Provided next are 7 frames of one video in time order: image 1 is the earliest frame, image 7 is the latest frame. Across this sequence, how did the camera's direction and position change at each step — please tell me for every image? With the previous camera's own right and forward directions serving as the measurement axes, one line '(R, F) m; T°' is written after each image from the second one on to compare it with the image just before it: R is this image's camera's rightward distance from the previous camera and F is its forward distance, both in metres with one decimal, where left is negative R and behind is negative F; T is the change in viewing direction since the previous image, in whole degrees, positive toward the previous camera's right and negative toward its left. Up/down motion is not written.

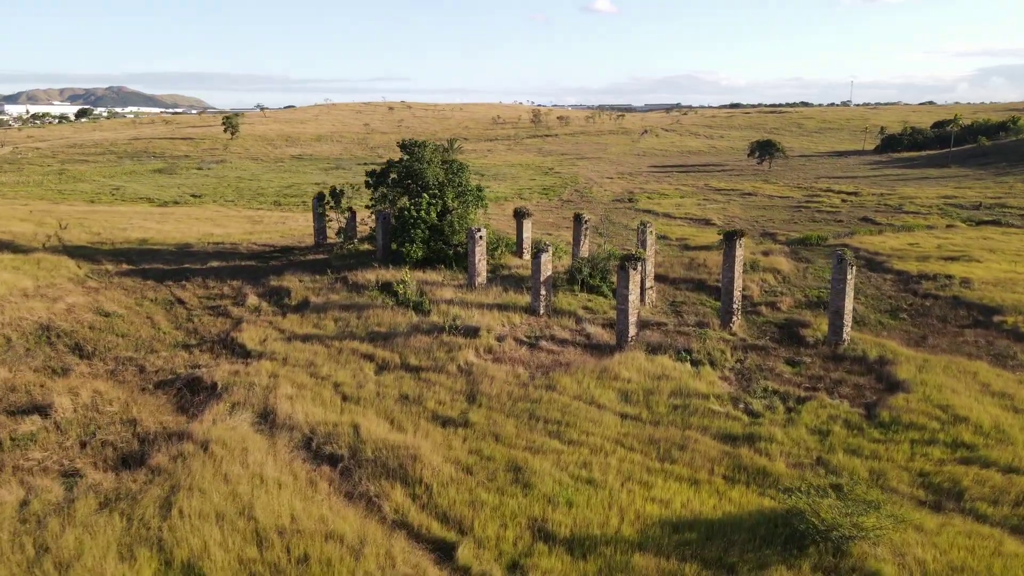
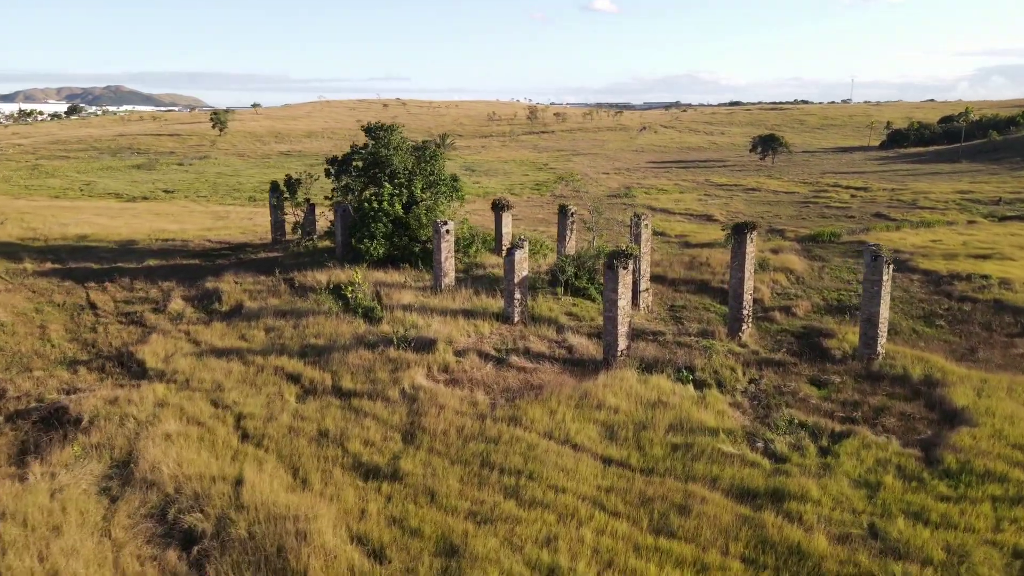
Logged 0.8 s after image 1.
(+0.6, +2.8) m; 0°
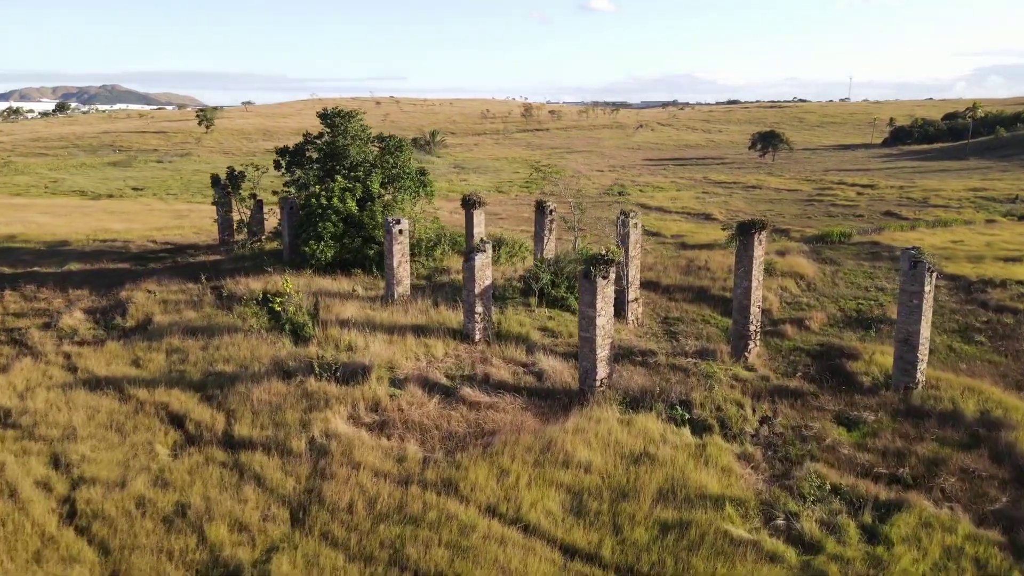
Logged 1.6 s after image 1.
(+0.6, +2.6) m; 0°
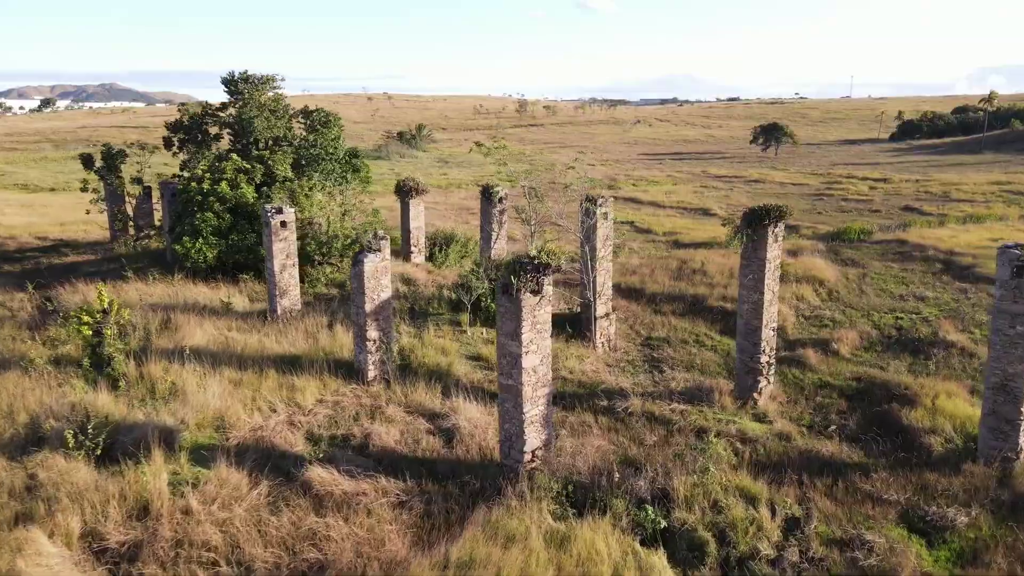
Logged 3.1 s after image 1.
(+1.1, +3.8) m; 0°
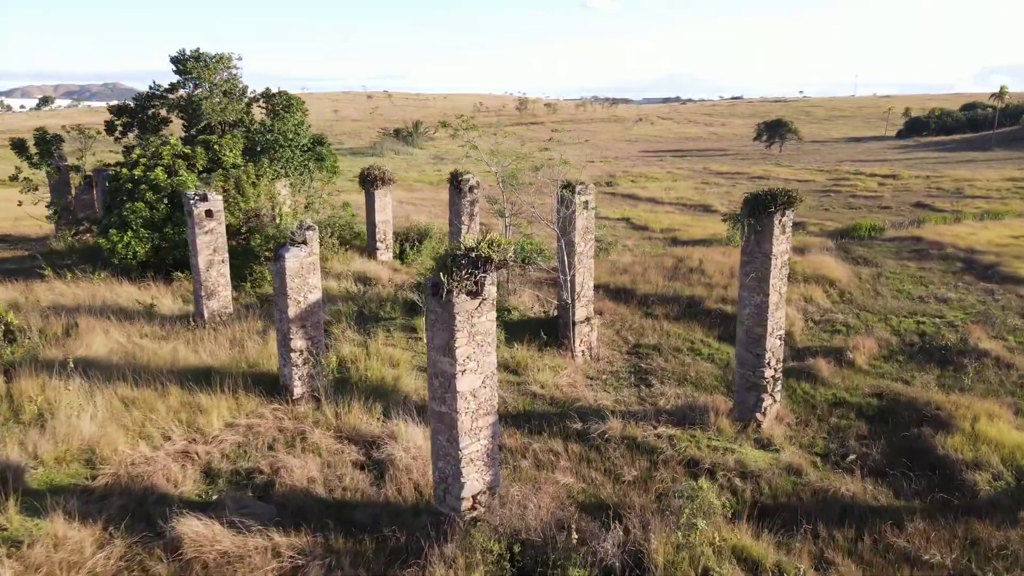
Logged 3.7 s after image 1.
(+0.5, +1.5) m; 0°
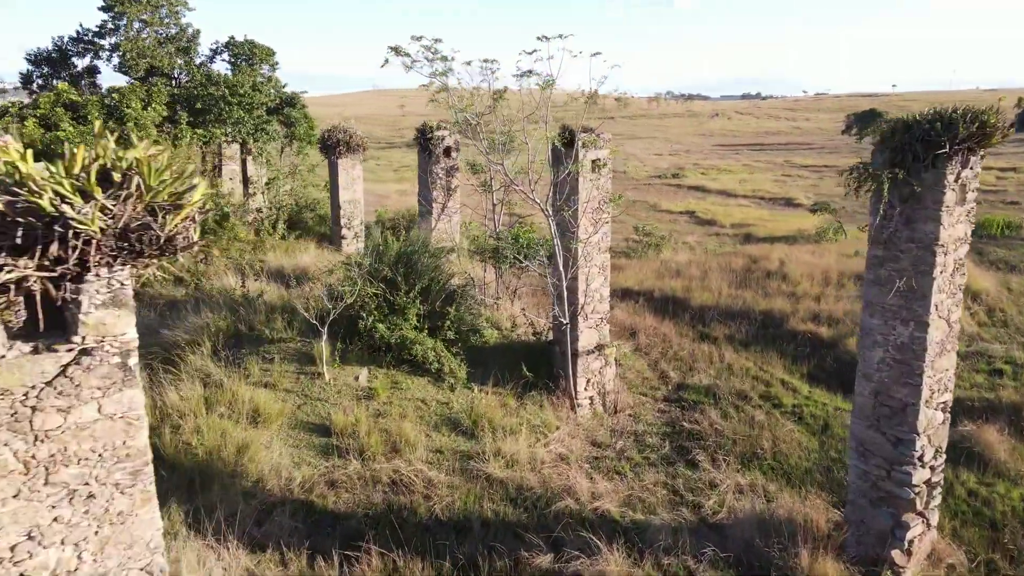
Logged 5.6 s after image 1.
(+0.9, +3.6) m; -5°
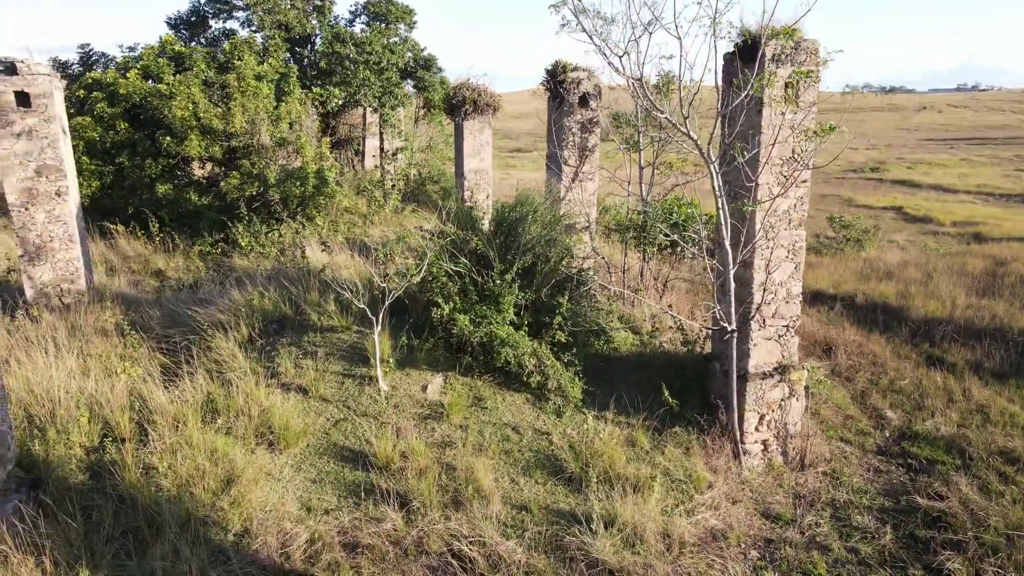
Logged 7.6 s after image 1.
(+0.2, +1.9) m; -13°
